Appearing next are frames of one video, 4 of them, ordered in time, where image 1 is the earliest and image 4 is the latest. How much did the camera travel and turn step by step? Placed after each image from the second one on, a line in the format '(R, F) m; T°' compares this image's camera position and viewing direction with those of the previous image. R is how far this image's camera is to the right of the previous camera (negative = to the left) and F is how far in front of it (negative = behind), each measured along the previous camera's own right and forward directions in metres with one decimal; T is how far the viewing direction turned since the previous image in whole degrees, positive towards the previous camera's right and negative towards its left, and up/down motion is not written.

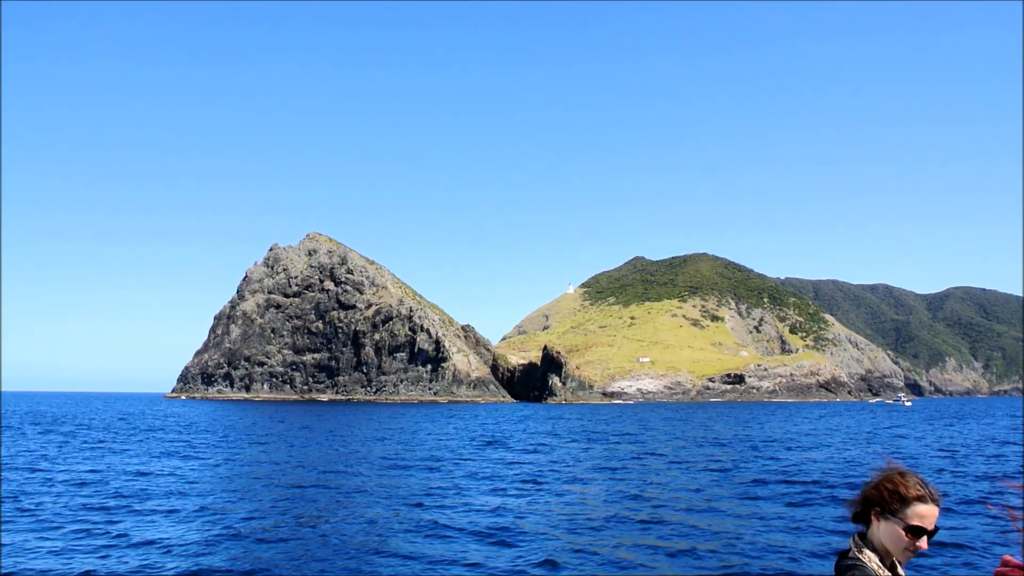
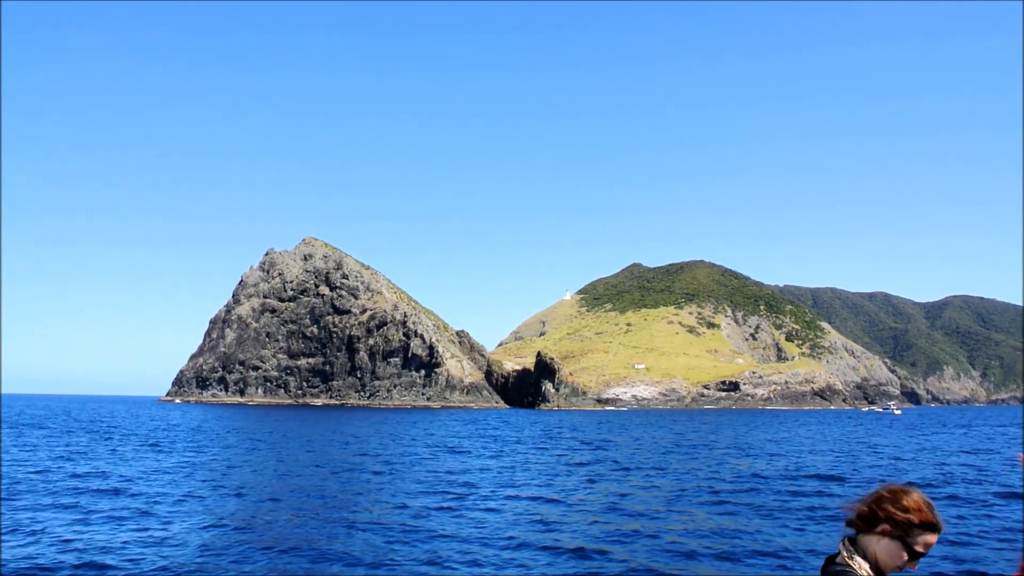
(+2.7, -1.1) m; 0°
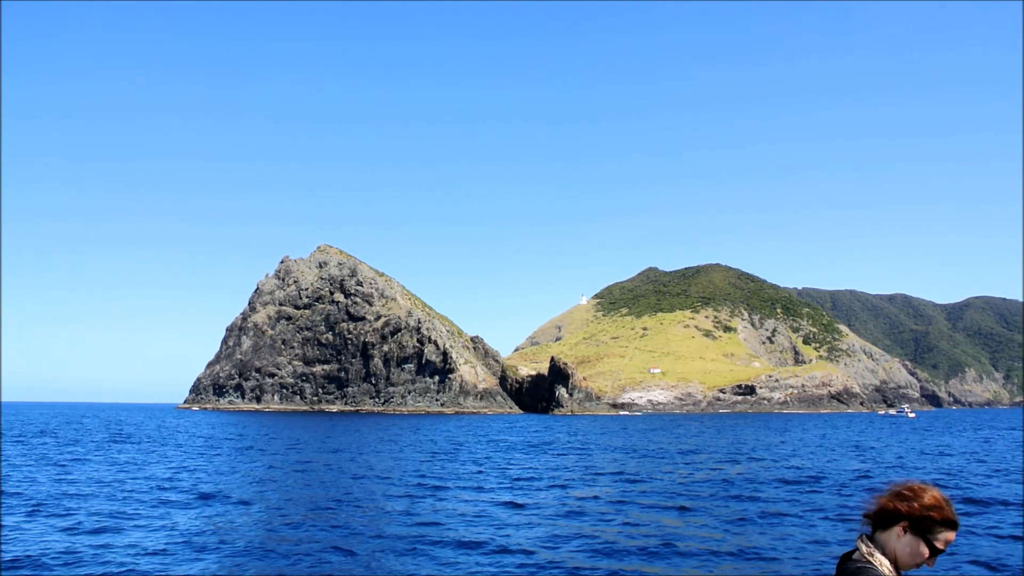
(+2.3, -1.0) m; -1°
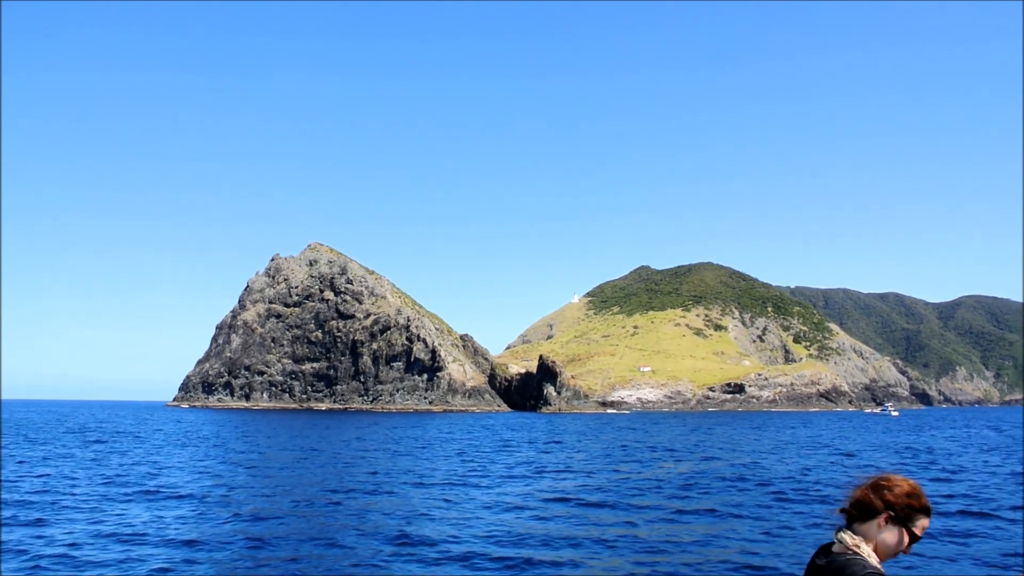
(+2.5, -0.9) m; 0°
